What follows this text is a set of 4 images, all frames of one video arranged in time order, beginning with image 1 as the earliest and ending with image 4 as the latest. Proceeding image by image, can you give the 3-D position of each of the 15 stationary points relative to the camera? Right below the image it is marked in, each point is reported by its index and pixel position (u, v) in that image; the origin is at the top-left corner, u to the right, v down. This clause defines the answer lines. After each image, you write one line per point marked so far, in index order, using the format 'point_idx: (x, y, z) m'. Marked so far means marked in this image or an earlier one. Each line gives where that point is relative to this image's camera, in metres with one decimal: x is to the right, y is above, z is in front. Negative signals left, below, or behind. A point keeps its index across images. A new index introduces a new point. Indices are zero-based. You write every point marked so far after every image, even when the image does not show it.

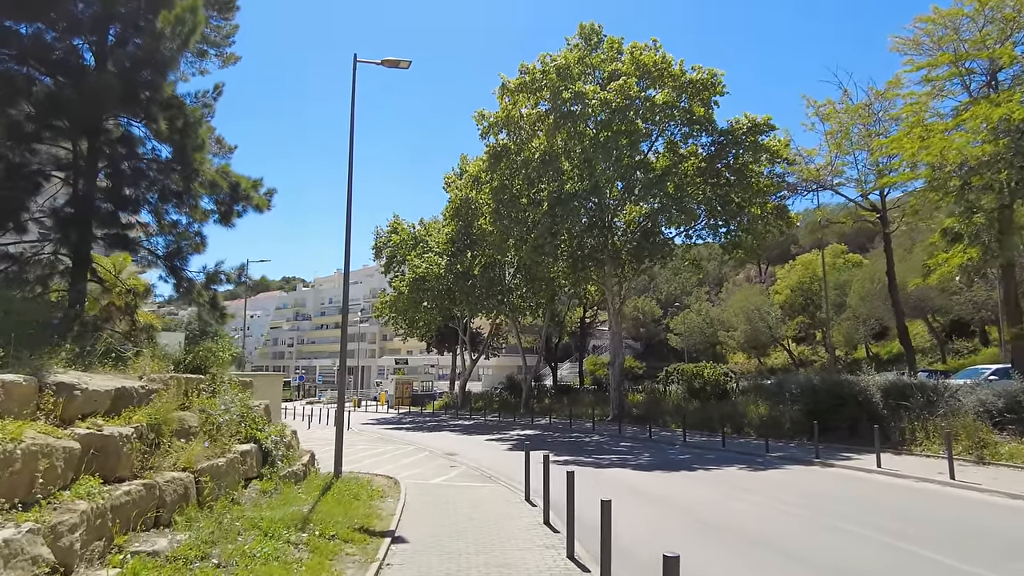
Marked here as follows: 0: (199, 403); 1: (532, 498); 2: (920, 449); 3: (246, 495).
0: (-4.3, -1.6, +8.4) m
1: (+0.4, -3.9, +11.3) m
2: (+10.6, -4.2, +15.9) m
3: (-3.5, -2.7, +8.1) m
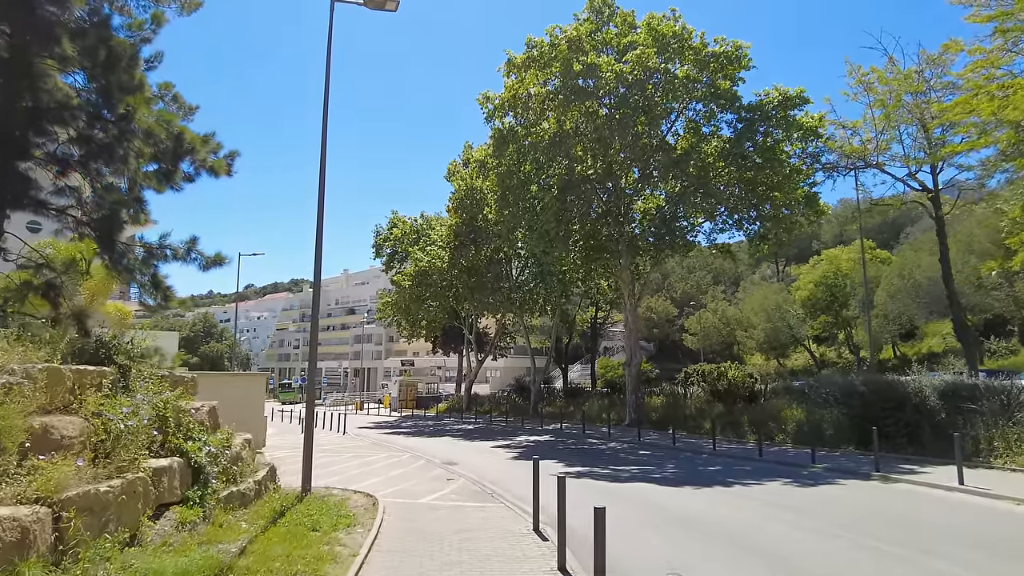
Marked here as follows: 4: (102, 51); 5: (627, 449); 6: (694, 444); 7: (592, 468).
0: (-4.3, -1.2, +6.2) m
1: (+0.4, -3.5, +9.1) m
2: (+10.8, -3.8, +13.5) m
3: (-3.5, -2.4, +6.0) m
4: (-5.8, +3.4, +8.7) m
5: (+3.7, -5.1, +19.3) m
6: (+5.8, -5.0, +19.4) m
7: (+2.1, -4.6, +15.6) m
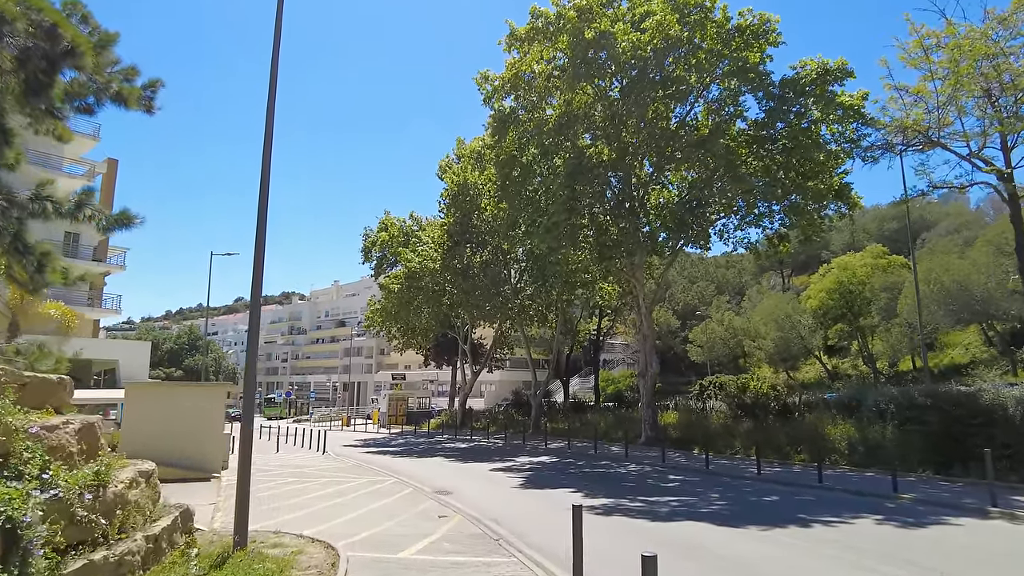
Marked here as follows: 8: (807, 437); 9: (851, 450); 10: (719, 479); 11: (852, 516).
0: (-4.0, -0.7, +3.3) m
1: (+0.7, -3.1, +6.1) m
2: (+10.9, -3.6, +10.6) m
3: (-3.3, -1.9, +3.0) m
4: (-5.6, +3.8, +5.8) m
5: (+3.8, -5.0, +16.3) m
6: (+5.9, -4.9, +16.4) m
7: (+2.2, -4.4, +12.6) m
8: (+8.8, -4.5, +18.2) m
9: (+9.2, -4.4, +16.6) m
10: (+5.2, -4.8, +15.5) m
11: (+5.7, -3.9, +10.3) m
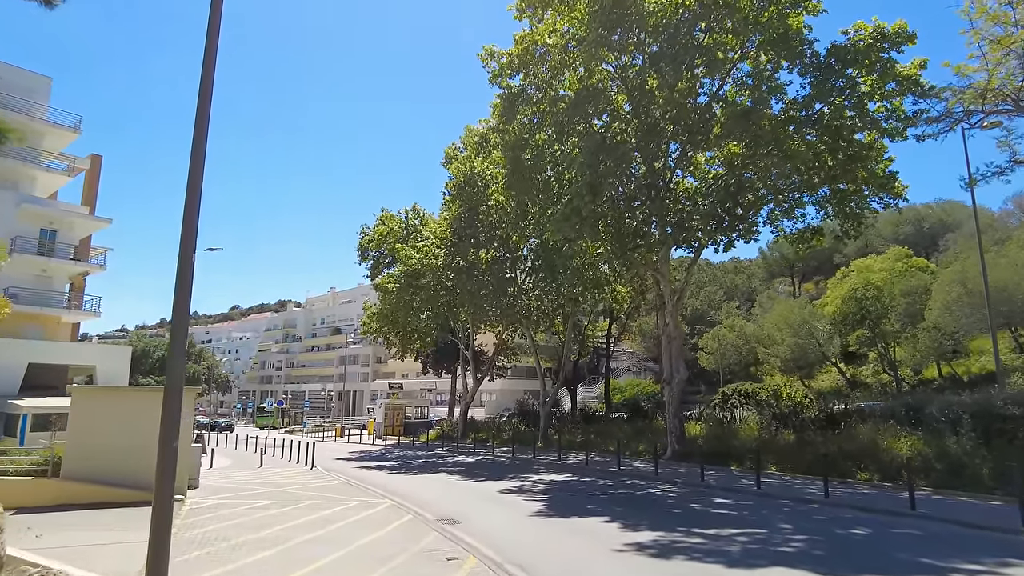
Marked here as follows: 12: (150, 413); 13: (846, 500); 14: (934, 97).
0: (-3.6, -0.2, +0.8) m
1: (+1.1, -2.7, +3.6) m
2: (+11.4, -3.2, +8.1) m
3: (-2.8, -1.4, +0.5) m
4: (-5.1, +4.2, +3.4) m
5: (+4.2, -4.7, +13.8) m
6: (+6.3, -4.6, +13.9) m
7: (+2.6, -4.0, +10.1) m
8: (+9.1, -4.2, +15.7) m
9: (+9.6, -4.2, +14.1) m
10: (+5.6, -4.5, +13.0) m
11: (+6.1, -3.5, +7.8) m
12: (-8.3, -2.9, +14.0) m
13: (+6.9, -4.3, +12.7) m
14: (+12.0, +5.4, +17.5) m
